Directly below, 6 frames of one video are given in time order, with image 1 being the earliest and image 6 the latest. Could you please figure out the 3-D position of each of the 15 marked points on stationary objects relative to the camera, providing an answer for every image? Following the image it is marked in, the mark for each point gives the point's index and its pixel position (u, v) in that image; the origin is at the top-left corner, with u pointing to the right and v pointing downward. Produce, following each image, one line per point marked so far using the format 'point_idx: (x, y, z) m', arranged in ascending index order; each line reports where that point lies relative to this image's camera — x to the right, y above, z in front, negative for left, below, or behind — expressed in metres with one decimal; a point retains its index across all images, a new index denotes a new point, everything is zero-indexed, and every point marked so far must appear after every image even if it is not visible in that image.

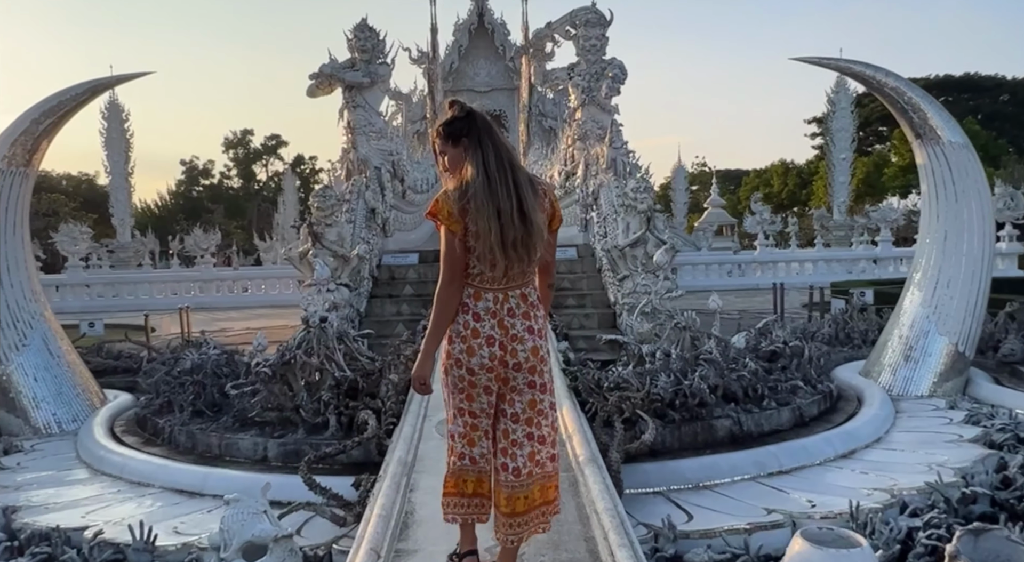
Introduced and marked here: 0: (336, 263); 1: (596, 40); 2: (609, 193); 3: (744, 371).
0: (-1.7, +0.2, +6.3) m
1: (+1.1, +3.2, +8.6) m
2: (+1.1, +1.0, +7.4) m
3: (+1.6, -0.6, +4.5) m
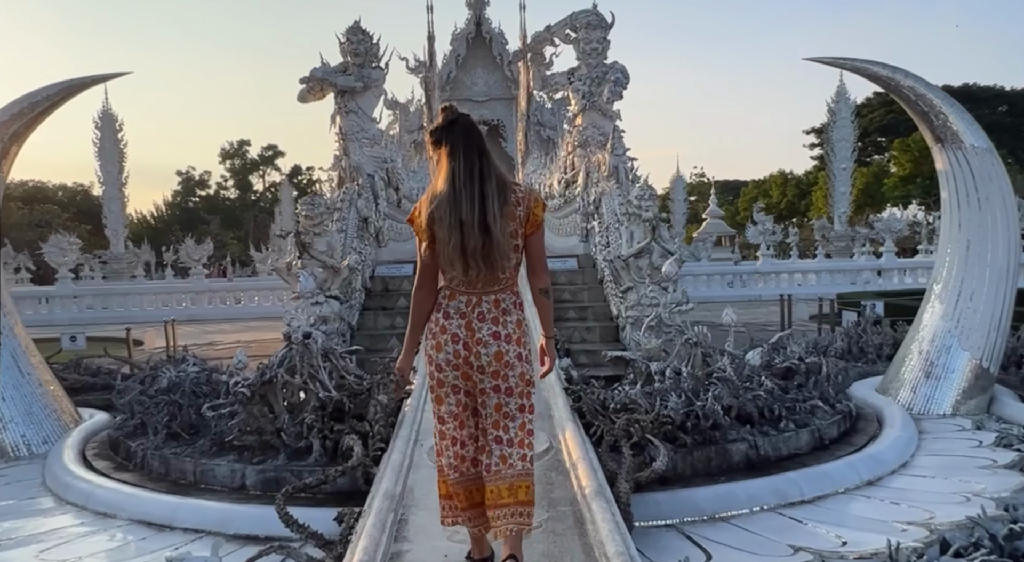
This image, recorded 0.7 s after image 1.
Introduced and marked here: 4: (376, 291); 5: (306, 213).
0: (-1.7, +0.1, +6.0) m
1: (+1.1, +3.0, +8.4) m
2: (+1.1, +0.9, +7.1) m
3: (+1.6, -0.7, +4.2) m
4: (-1.6, -0.1, +7.8) m
5: (-1.8, +0.6, +5.9) m
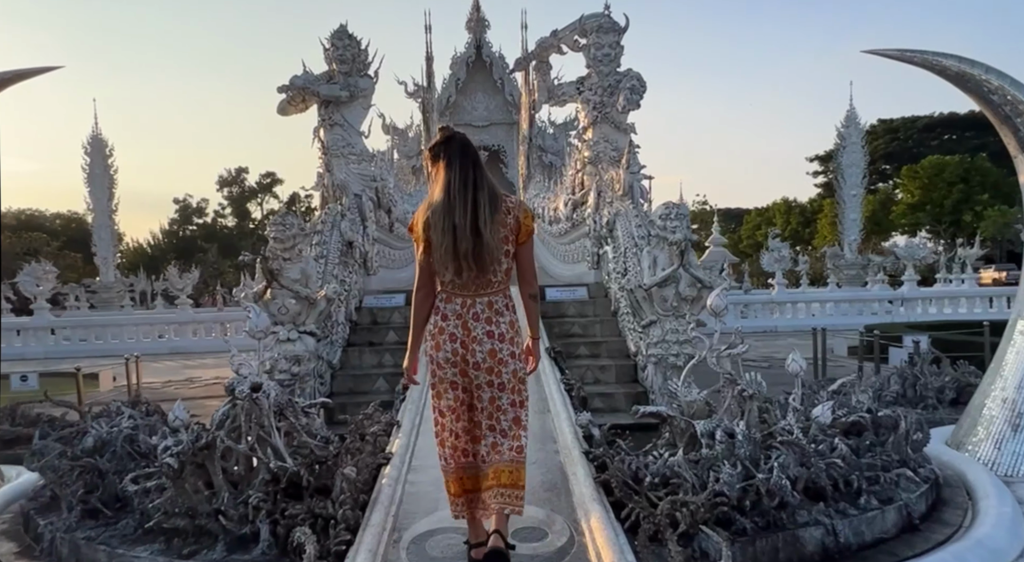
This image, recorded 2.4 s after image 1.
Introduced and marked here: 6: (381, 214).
0: (-1.7, -0.2, +5.2) m
1: (+1.1, +2.7, +7.6) m
2: (+1.1, +0.5, +6.3) m
3: (+1.6, -0.9, +3.3) m
4: (-1.6, -0.5, +7.0) m
5: (-1.8, +0.3, +5.1) m
6: (-1.7, +0.9, +8.7) m
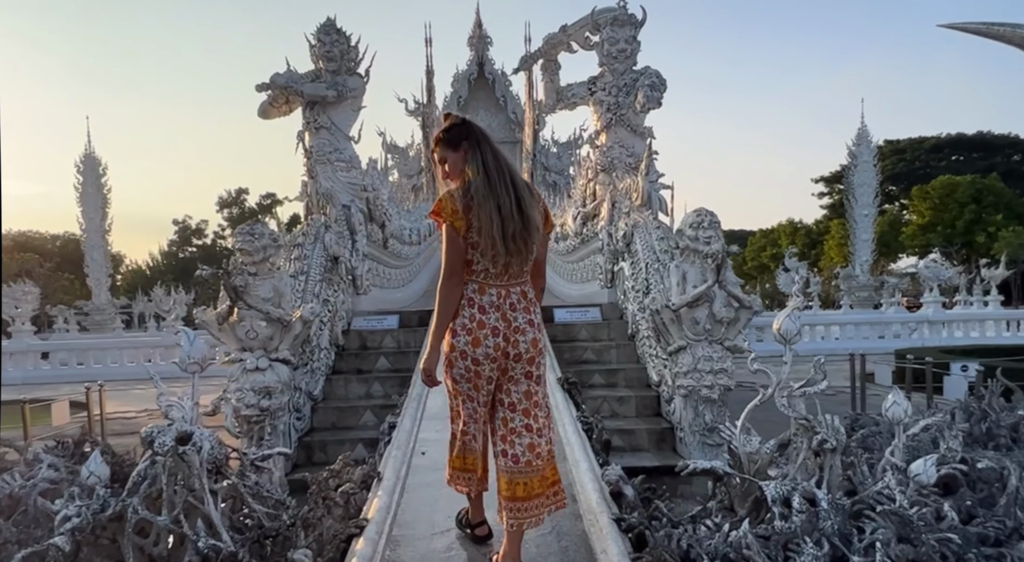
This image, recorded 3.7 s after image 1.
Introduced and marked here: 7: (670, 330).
0: (-1.6, -0.3, +4.4) m
1: (+1.2, +2.4, +7.0) m
2: (+1.2, +0.4, +5.6) m
3: (+1.6, -0.9, +2.5) m
4: (-1.5, -0.6, +6.2) m
5: (-1.8, +0.2, +4.4) m
6: (-1.7, +0.6, +8.0) m
7: (+1.1, -0.3, +4.6) m
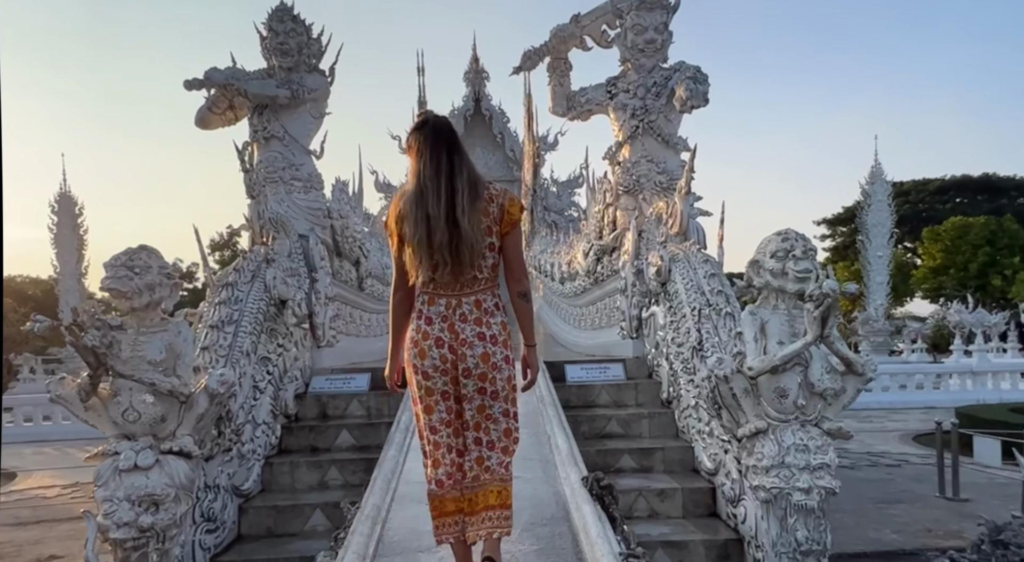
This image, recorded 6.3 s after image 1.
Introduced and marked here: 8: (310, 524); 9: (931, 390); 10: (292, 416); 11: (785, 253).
0: (-1.6, -0.6, +3.0) m
1: (+1.2, +2.0, +5.8) m
2: (+1.2, +0.1, +4.2) m
3: (+1.7, -1.1, +1.1) m
4: (-1.5, -1.0, +4.8) m
5: (-1.8, 0.0, +3.0) m
6: (-1.7, +0.1, +6.7) m
7: (+1.1, -0.6, +3.2) m
8: (-1.2, -1.4, +3.9) m
9: (+7.8, -2.0, +12.2) m
10: (-1.6, -1.0, +4.8) m
11: (+1.2, +0.1, +3.0) m
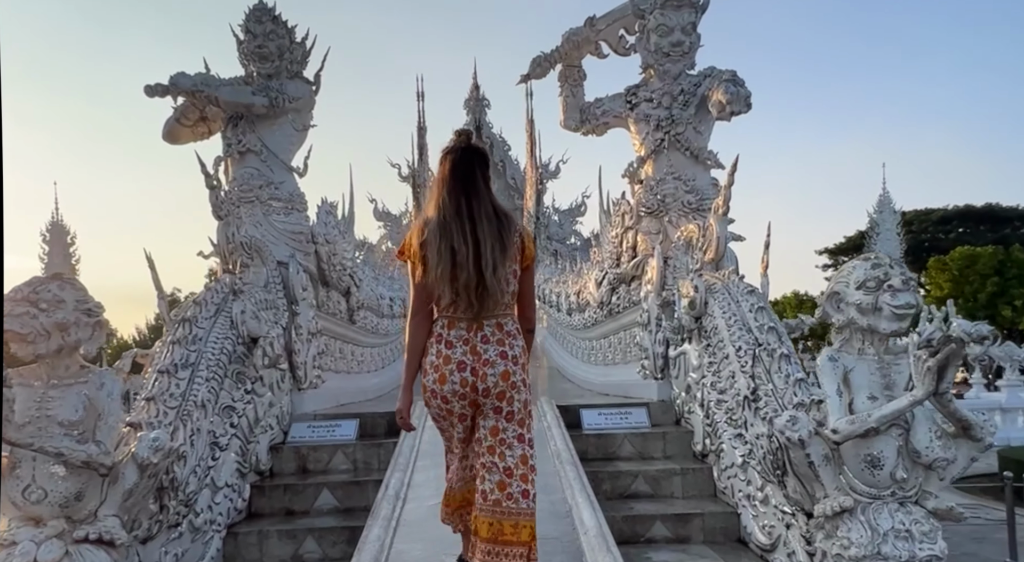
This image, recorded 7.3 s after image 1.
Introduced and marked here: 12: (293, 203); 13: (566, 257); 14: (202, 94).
0: (-1.5, -0.7, +2.4) m
1: (+1.2, +1.8, +5.2) m
2: (+1.2, -0.1, +3.6) m
3: (+1.7, -1.1, +0.4) m
4: (-1.4, -1.2, +4.1) m
5: (-1.7, -0.2, +2.3) m
6: (-1.6, -0.2, +6.0) m
7: (+1.2, -0.7, +2.5) m
8: (-1.1, -1.6, +3.2) m
9: (+7.9, -2.5, +11.5) m
10: (-1.5, -1.2, +4.1) m
11: (+1.3, 0.0, +2.3) m
12: (-1.5, +0.5, +4.6) m
13: (+1.4, +0.7, +17.3) m
14: (-2.0, +1.2, +4.3) m
